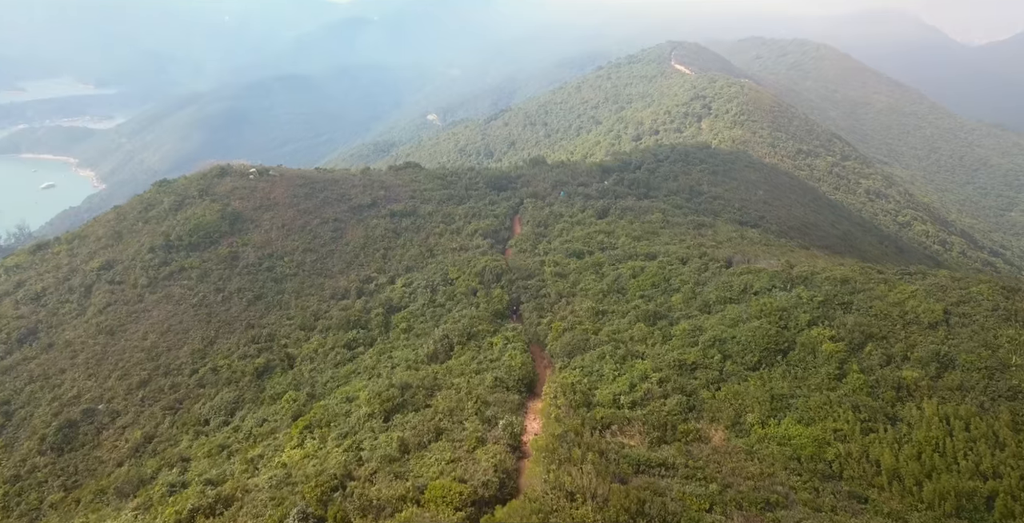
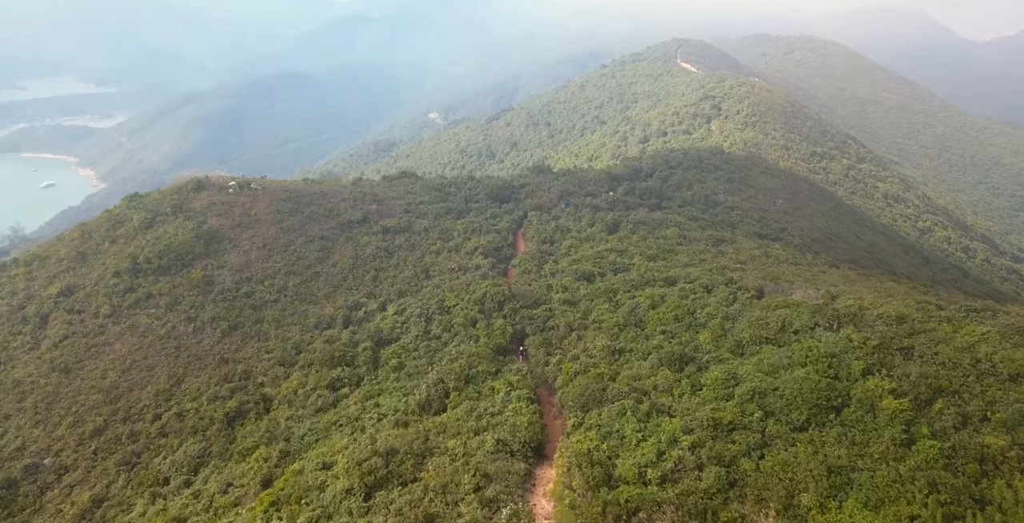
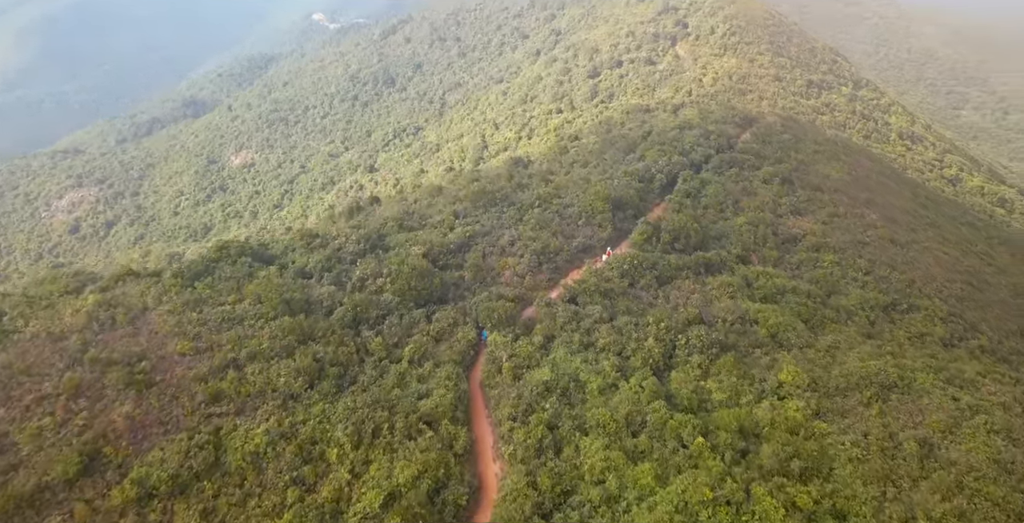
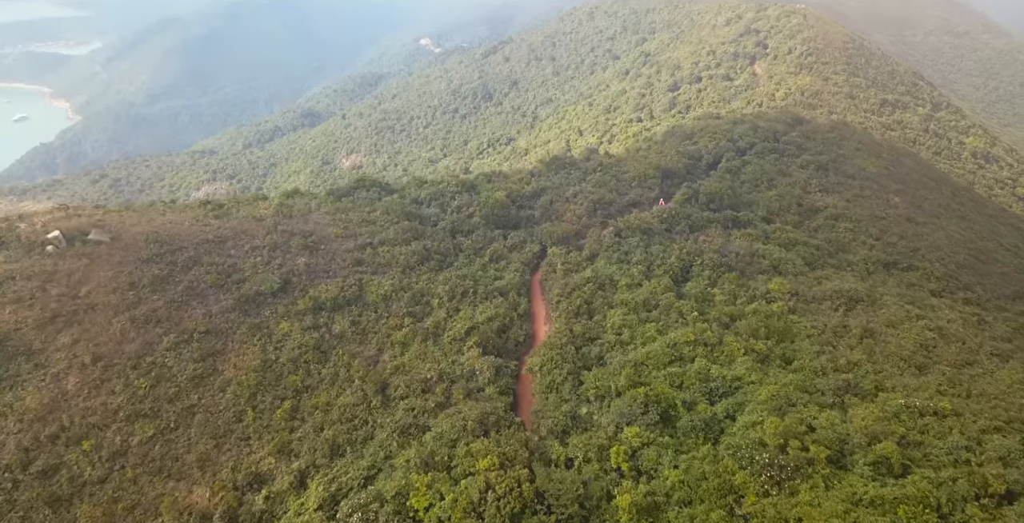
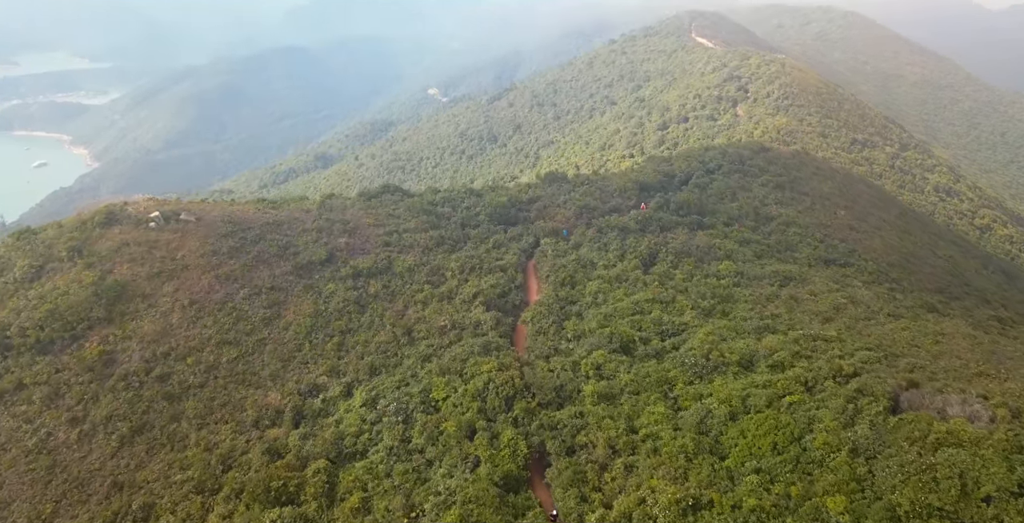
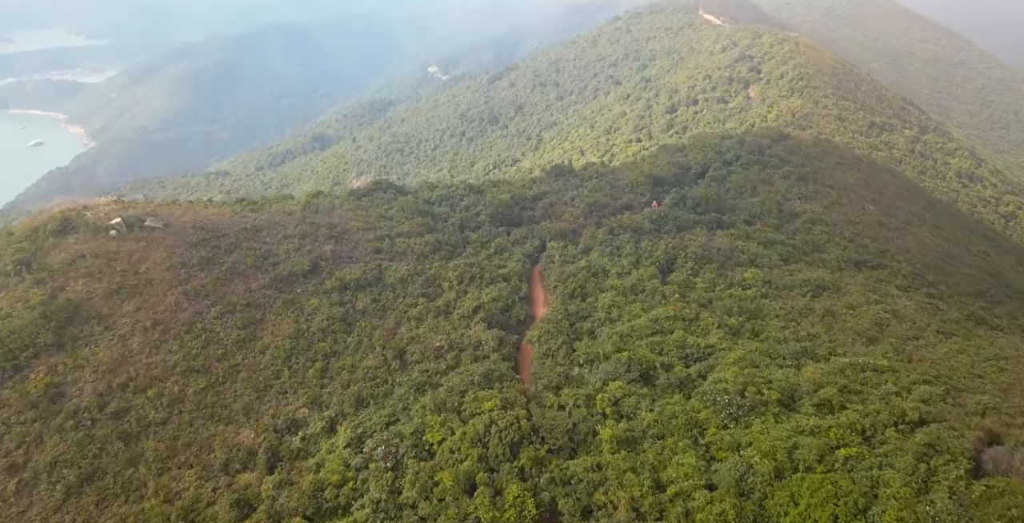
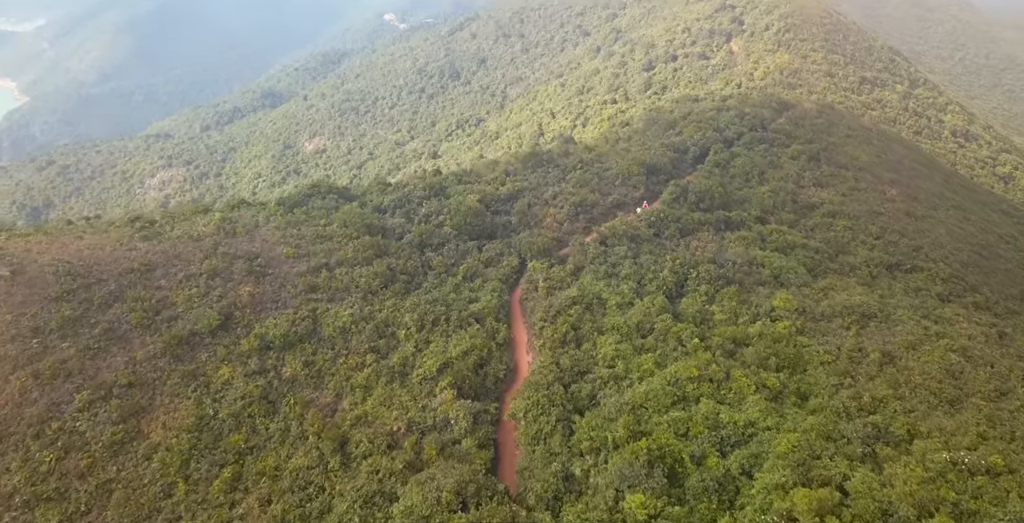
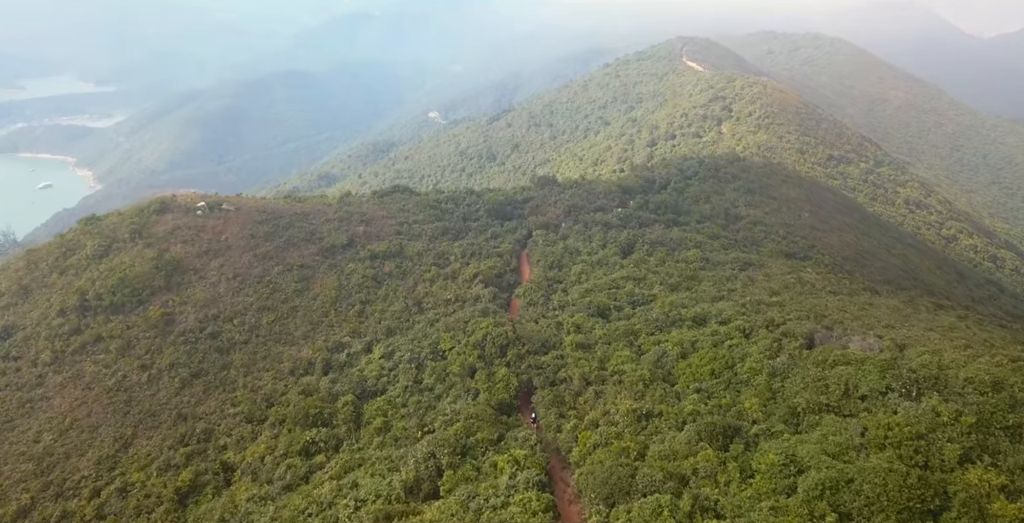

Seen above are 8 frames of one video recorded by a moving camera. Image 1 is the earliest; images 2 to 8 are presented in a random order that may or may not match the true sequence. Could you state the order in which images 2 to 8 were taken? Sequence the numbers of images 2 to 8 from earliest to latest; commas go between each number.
2, 8, 5, 6, 4, 7, 3
